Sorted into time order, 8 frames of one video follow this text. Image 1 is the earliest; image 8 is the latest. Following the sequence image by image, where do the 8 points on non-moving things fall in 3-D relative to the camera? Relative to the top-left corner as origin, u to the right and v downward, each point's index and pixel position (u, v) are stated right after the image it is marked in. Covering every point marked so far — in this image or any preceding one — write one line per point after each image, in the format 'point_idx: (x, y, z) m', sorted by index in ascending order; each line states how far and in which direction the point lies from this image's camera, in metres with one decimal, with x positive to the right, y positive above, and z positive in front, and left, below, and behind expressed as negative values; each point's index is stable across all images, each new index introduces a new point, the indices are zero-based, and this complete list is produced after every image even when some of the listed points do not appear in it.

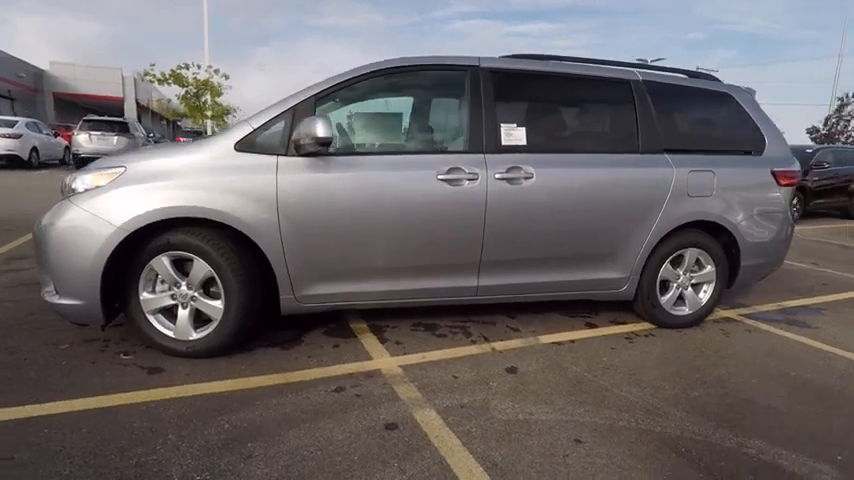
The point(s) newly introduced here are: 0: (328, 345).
0: (-1.0, -1.0, +4.7) m
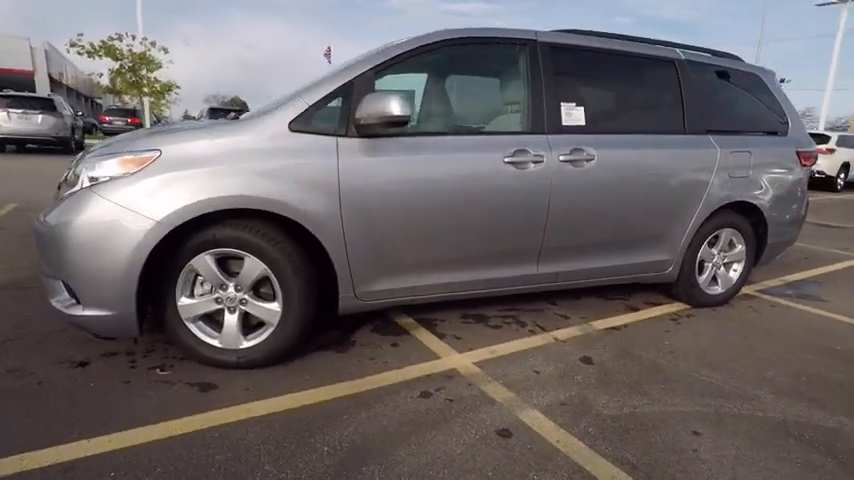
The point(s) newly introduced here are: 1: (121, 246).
0: (-0.4, -0.9, +4.3) m
1: (-2.2, 0.0, +3.4) m
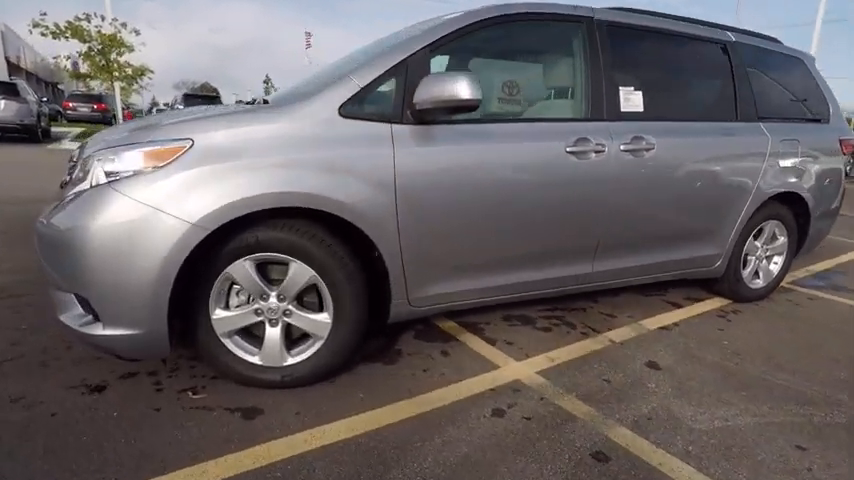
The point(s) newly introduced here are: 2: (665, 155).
0: (+0.1, -0.9, +4.0) m
1: (-1.7, -0.1, +2.9) m
2: (+2.1, +0.8, +4.3) m
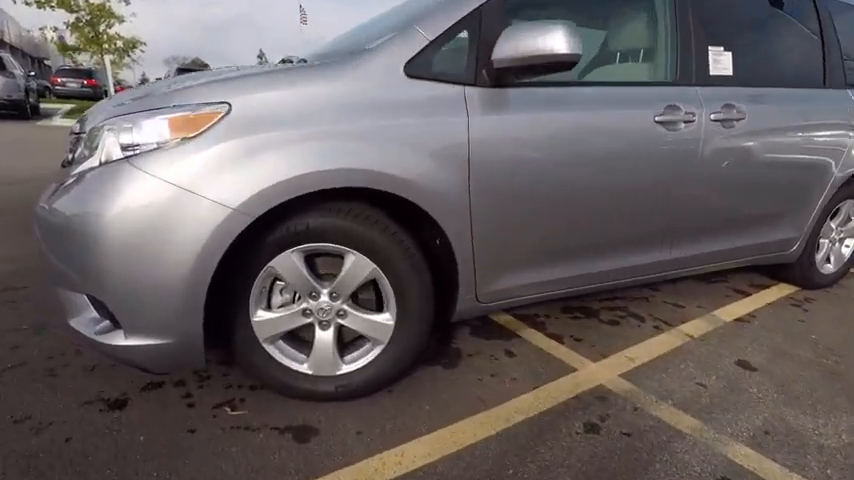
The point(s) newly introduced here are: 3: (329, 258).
0: (+0.5, -0.8, +3.5) m
1: (-1.2, 0.0, +2.3) m
2: (+2.6, +0.9, +3.8) m
3: (-0.6, -0.1, +2.7) m
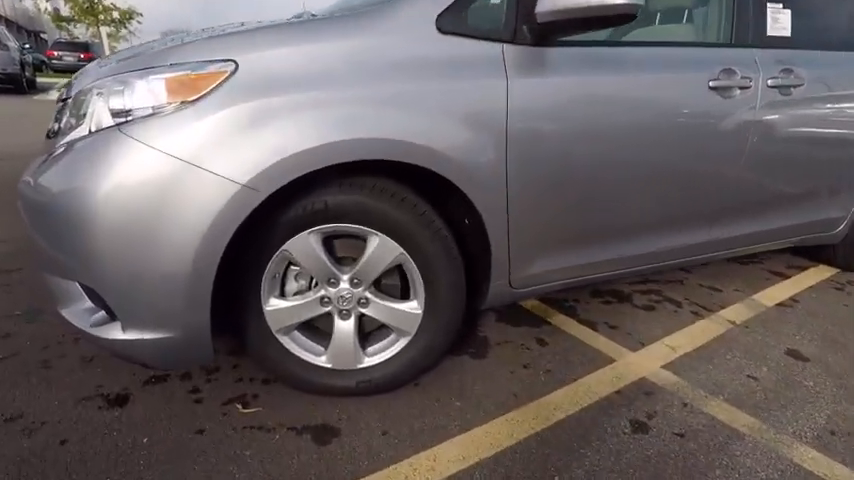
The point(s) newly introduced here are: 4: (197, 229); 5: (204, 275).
0: (+0.7, -0.7, +3.2) m
1: (-1.0, +0.1, +2.0) m
2: (+2.8, +1.1, +3.4) m
3: (-0.4, 0.0, +2.4) m
4: (-1.0, 0.0, +2.0) m
5: (-1.0, -0.2, +2.1) m
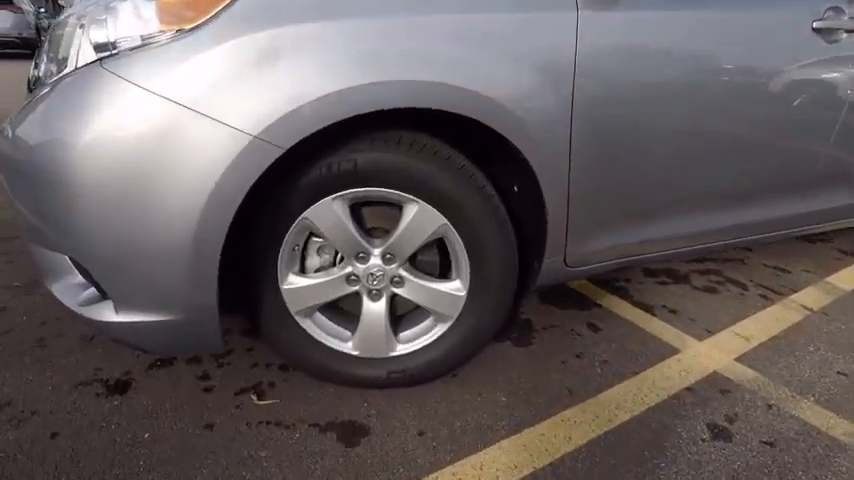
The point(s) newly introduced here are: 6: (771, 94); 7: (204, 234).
0: (+0.9, -0.5, +2.8) m
1: (-0.9, +0.2, +1.7) m
2: (+3.0, +1.2, +2.9) m
3: (-0.2, +0.1, +2.0) m
4: (-0.8, +0.2, +1.7) m
5: (-0.8, 0.0, +1.8) m
6: (+1.7, +0.7, +2.4) m
7: (-0.8, 0.0, +1.7) m
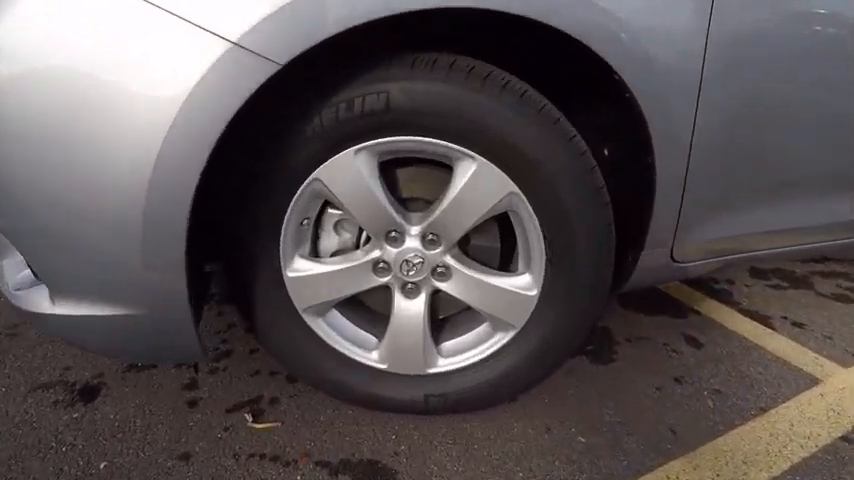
0: (+1.1, -0.4, +2.2) m
1: (-0.7, +0.3, +1.2) m
2: (+3.3, +1.2, +2.0) m
3: (0.0, +0.2, +1.5) m
4: (-0.7, +0.3, +1.2) m
5: (-0.7, +0.1, +1.2) m
6: (+1.9, +0.8, +1.7) m
7: (-0.7, +0.1, +1.2) m
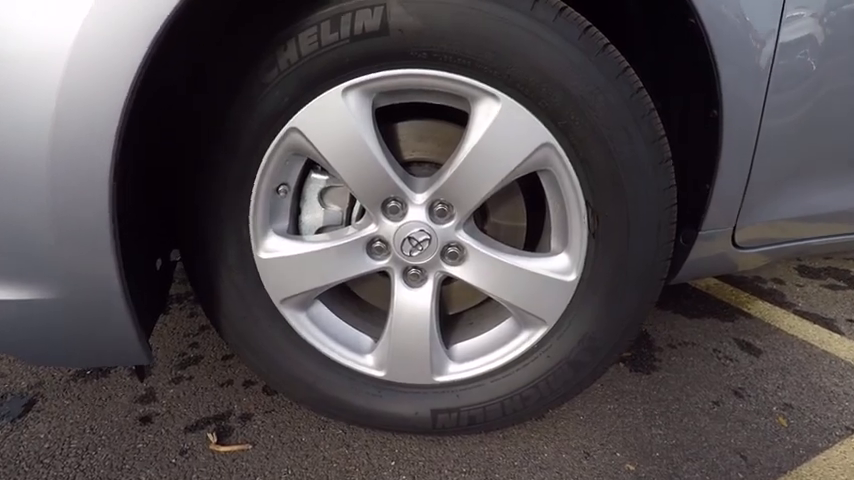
0: (+1.2, -0.4, +1.8) m
1: (-0.7, +0.4, +0.9) m
2: (+3.3, +1.3, +1.7) m
3: (0.0, +0.3, +1.2) m
4: (-0.6, +0.3, +0.9) m
5: (-0.6, +0.1, +0.9) m
6: (+1.9, +0.8, +1.4) m
7: (-0.6, +0.2, +0.9) m
